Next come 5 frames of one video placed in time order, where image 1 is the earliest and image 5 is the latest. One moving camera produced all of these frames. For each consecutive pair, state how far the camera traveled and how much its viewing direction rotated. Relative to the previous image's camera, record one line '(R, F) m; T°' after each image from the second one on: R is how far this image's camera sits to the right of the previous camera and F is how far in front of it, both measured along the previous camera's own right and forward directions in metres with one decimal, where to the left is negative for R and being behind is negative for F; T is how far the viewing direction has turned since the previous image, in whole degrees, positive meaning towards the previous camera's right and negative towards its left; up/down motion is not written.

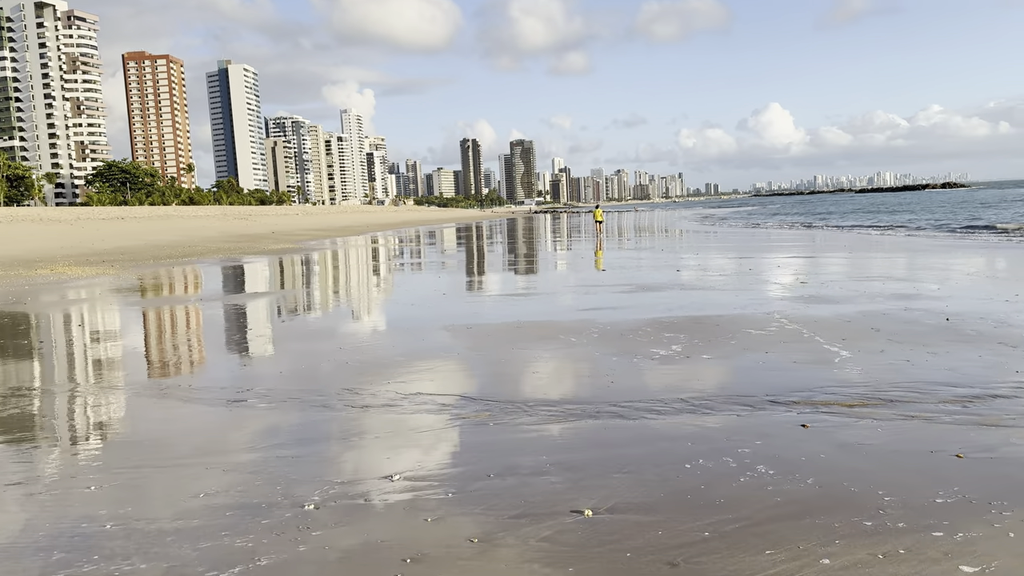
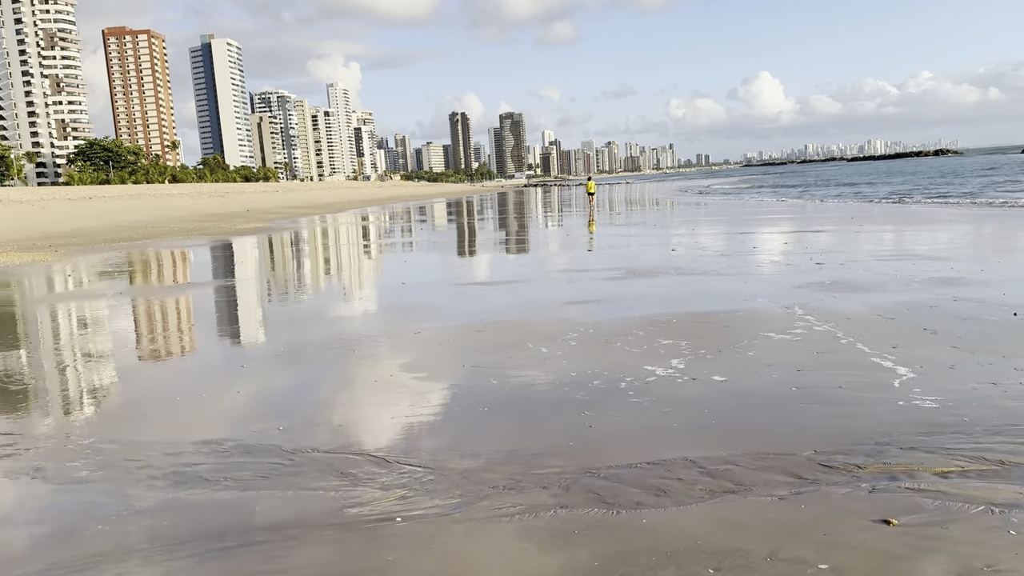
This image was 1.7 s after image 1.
(+0.3, +1.8) m; +1°
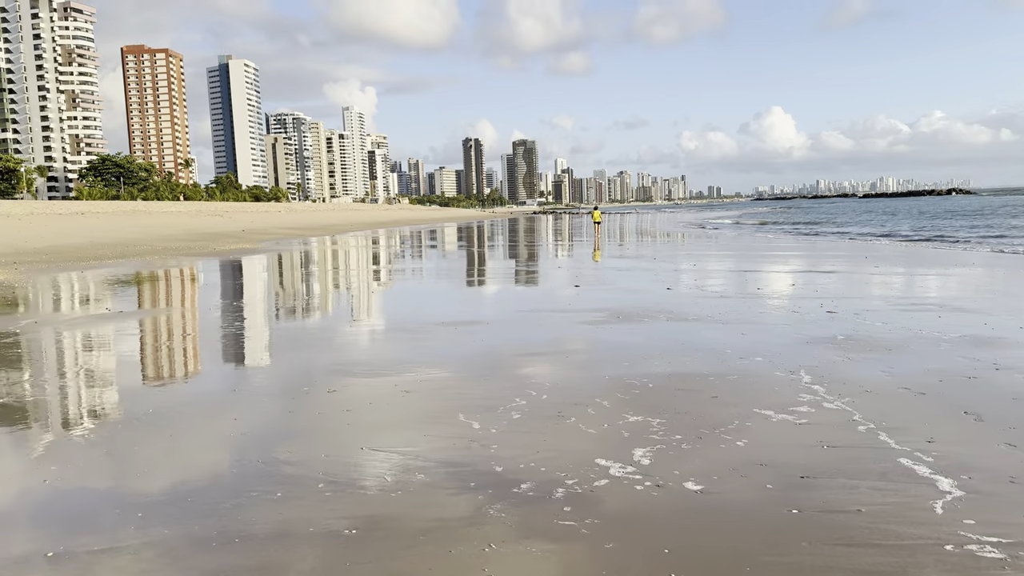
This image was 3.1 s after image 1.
(+0.5, +1.3) m; -1°
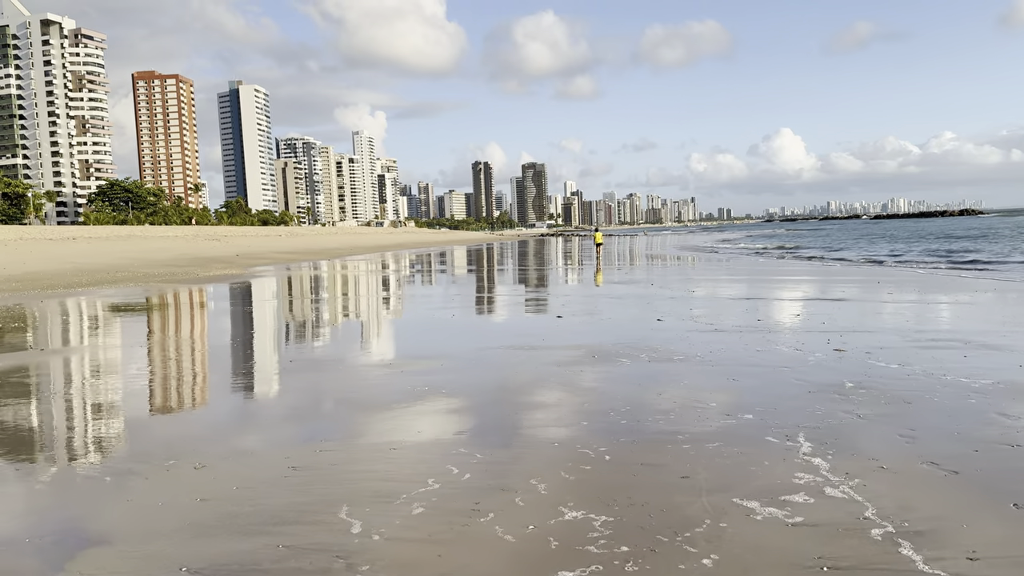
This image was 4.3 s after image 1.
(+0.5, +1.2) m; -1°
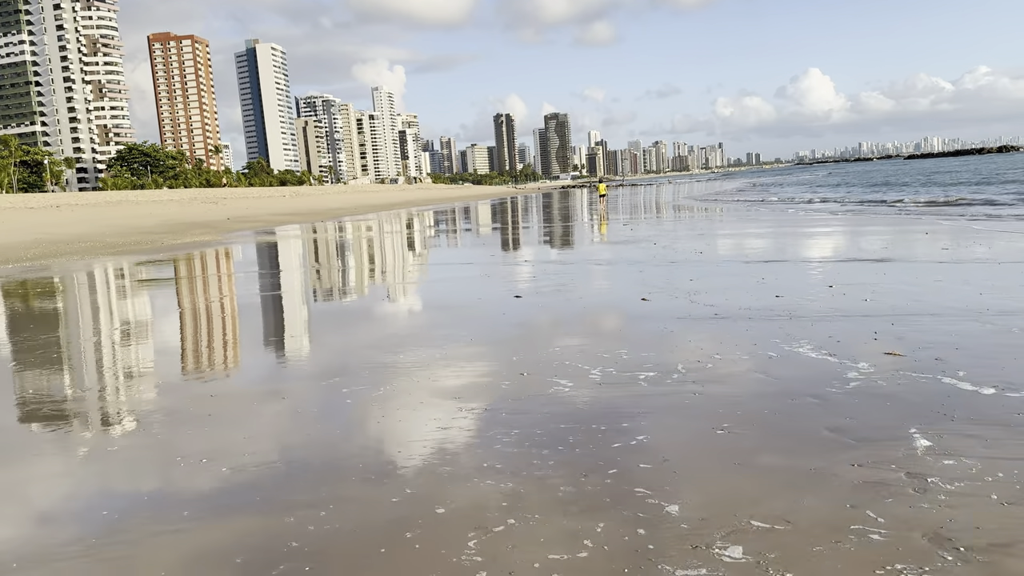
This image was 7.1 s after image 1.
(+1.0, +2.9) m; -2°
